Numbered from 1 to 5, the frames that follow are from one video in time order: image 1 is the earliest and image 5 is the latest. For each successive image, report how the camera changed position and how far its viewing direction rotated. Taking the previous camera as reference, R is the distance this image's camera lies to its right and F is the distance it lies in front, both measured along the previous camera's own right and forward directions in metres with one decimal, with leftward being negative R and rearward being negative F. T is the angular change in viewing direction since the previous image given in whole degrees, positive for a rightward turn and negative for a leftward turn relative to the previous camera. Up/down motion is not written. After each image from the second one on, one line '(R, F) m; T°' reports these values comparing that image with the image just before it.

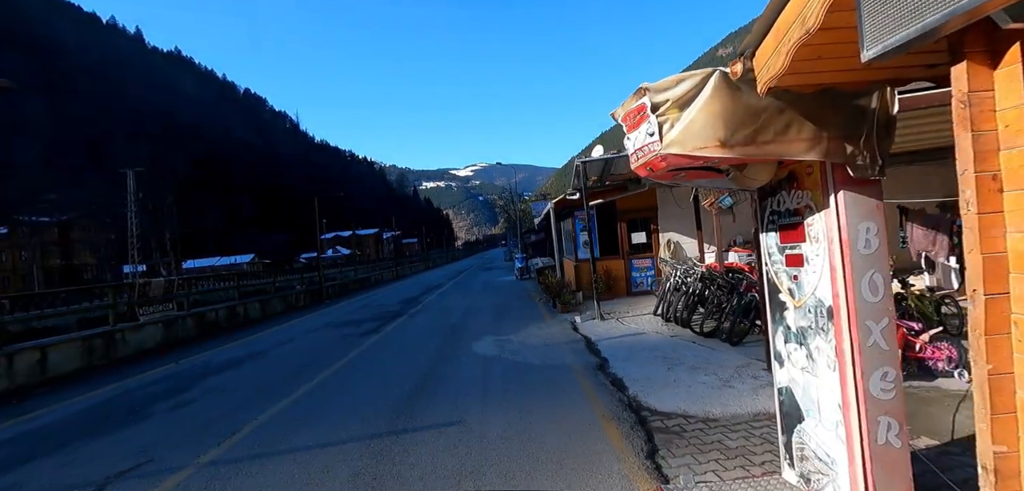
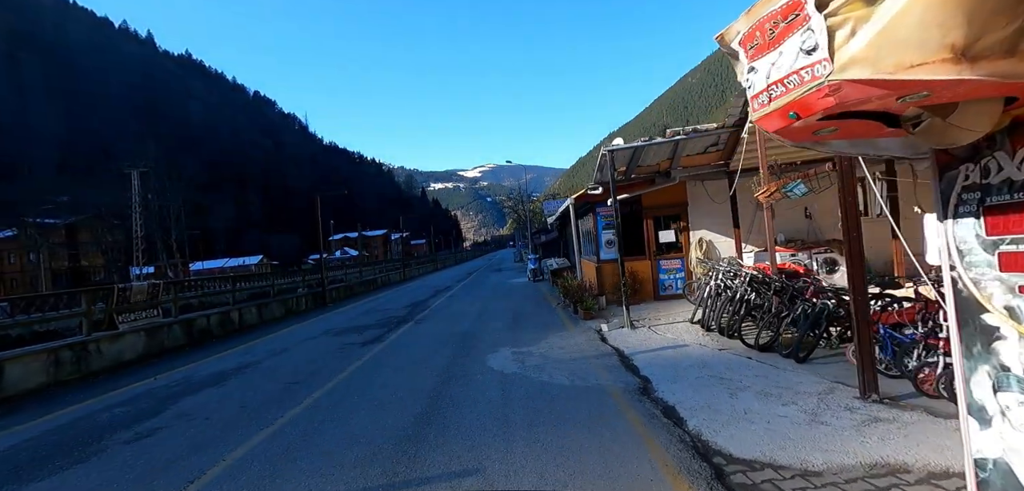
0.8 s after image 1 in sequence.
(-0.2, +1.1) m; -1°
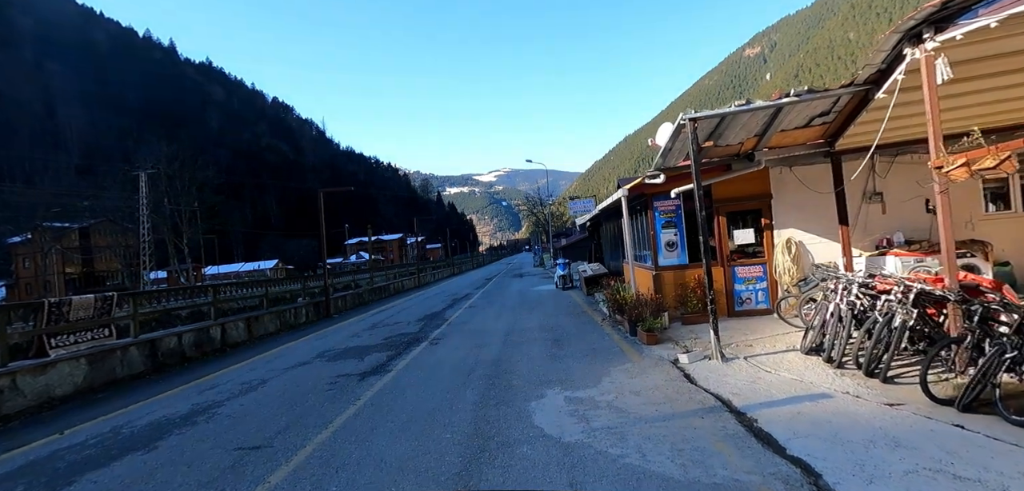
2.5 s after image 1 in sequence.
(-0.4, +2.3) m; -2°
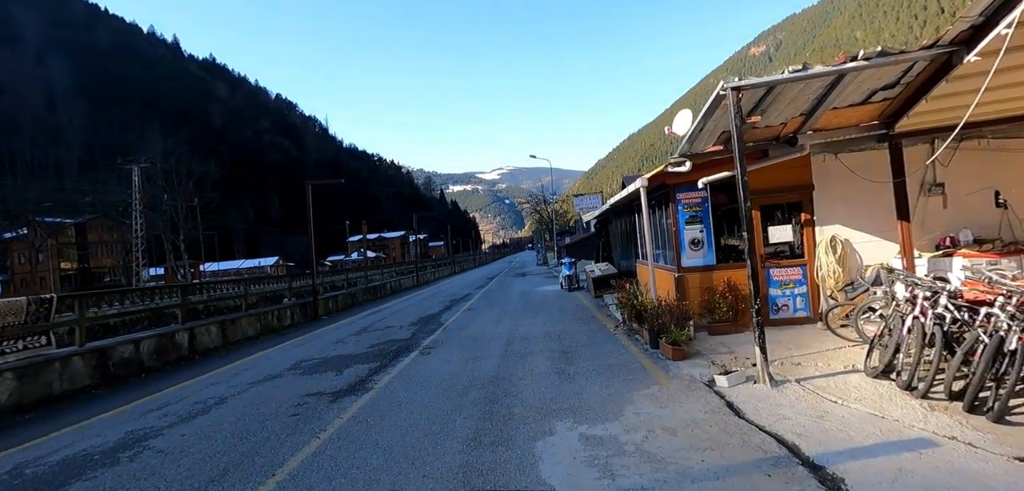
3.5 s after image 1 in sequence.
(0.0, +1.2) m; 0°
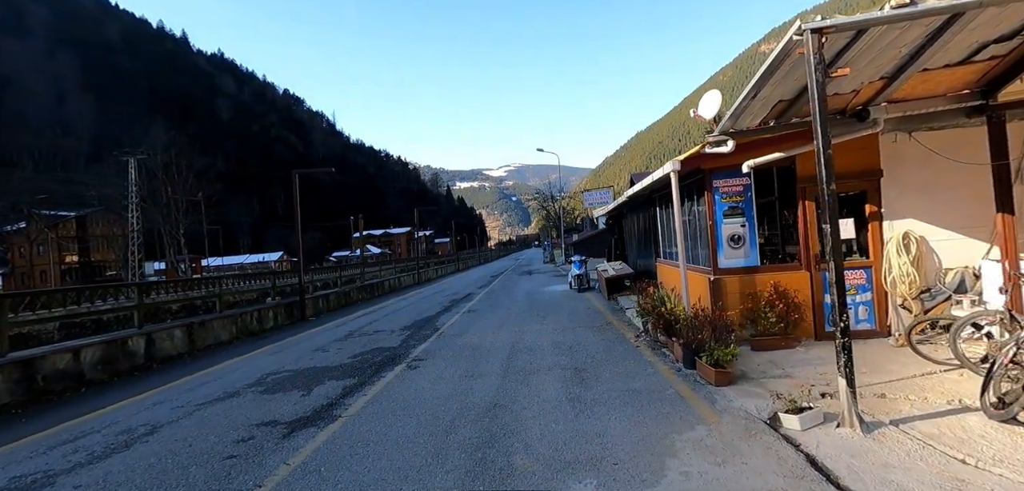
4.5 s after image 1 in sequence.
(0.0, +1.3) m; -1°
